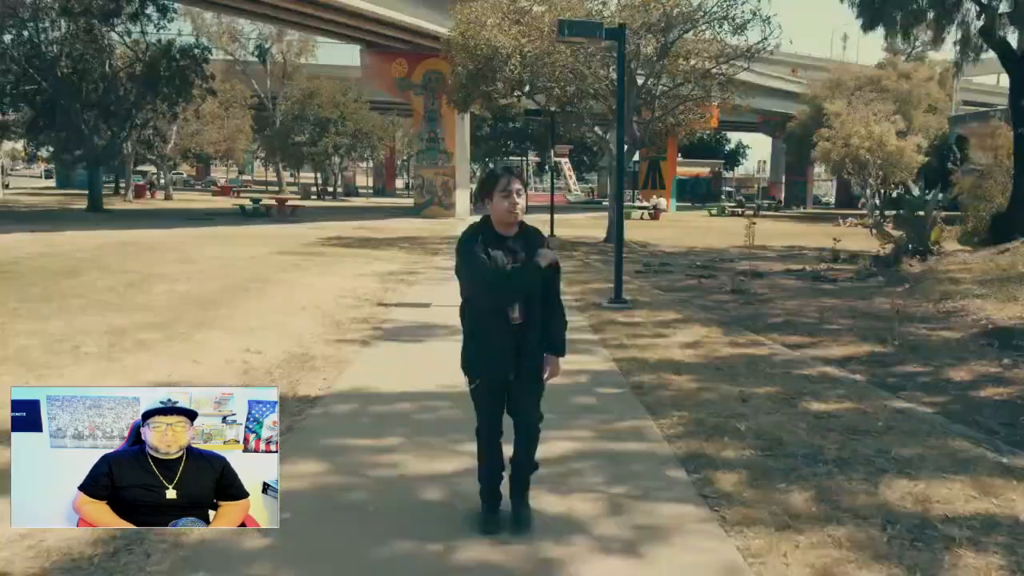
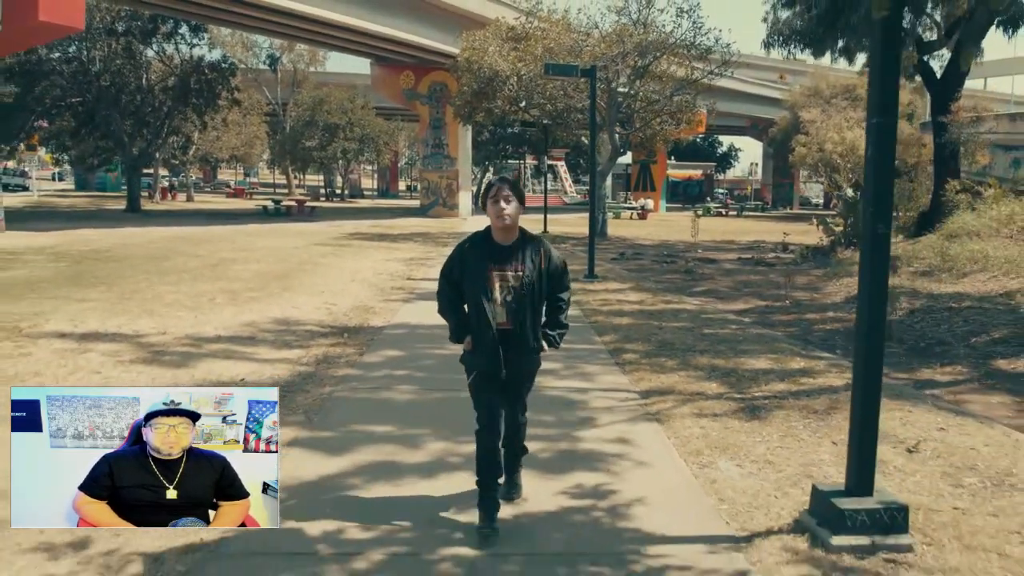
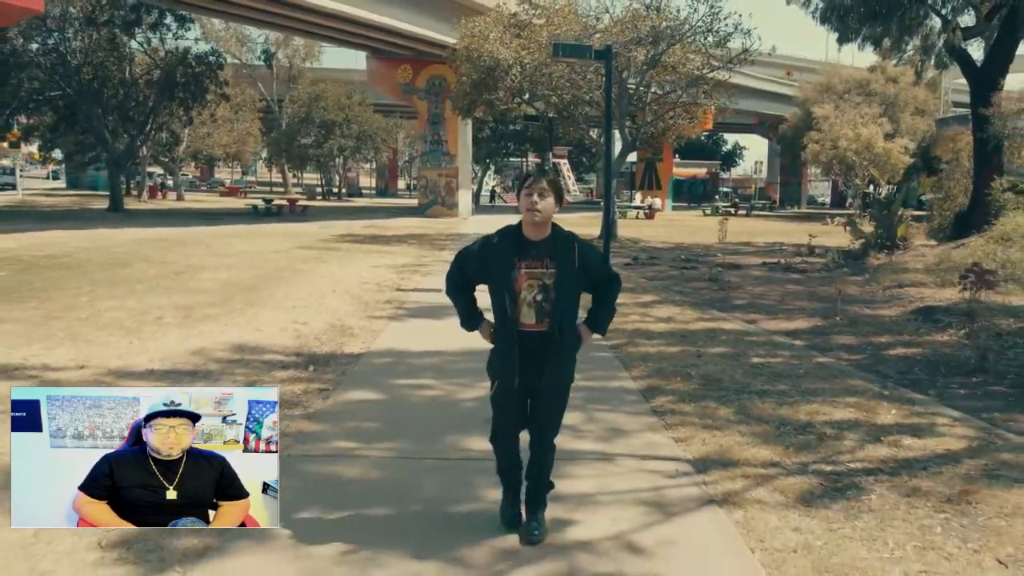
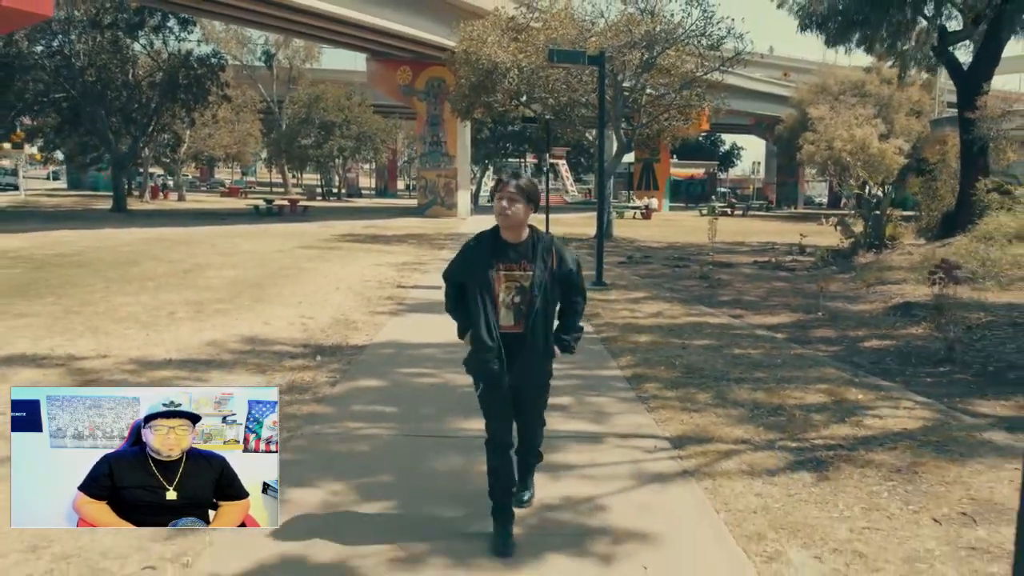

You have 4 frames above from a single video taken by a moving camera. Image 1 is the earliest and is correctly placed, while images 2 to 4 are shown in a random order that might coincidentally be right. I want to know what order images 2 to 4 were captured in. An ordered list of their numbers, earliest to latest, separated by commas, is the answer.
3, 4, 2
